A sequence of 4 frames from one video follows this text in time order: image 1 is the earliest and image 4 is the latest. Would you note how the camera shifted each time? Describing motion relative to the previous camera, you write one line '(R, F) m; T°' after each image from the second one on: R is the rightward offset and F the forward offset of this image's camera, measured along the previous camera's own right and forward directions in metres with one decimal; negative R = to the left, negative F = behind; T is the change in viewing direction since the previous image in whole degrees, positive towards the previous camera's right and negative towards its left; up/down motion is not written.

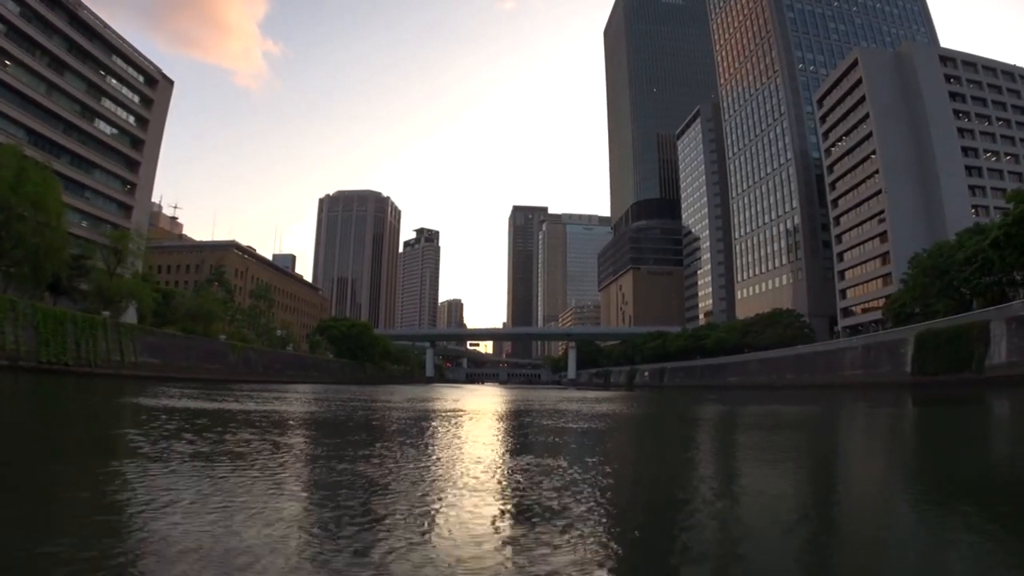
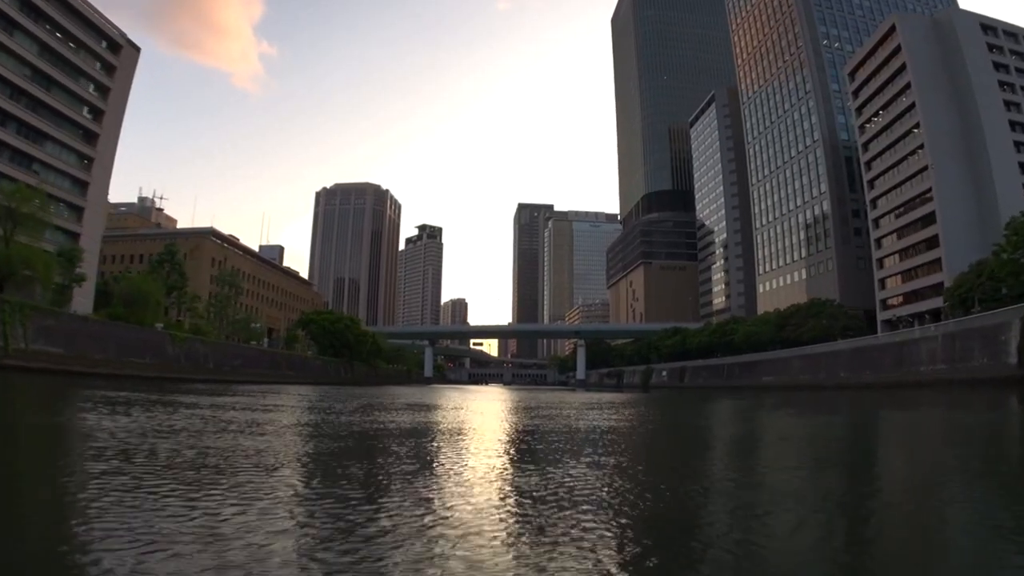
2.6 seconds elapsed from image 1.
(+0.2, +9.6) m; 0°
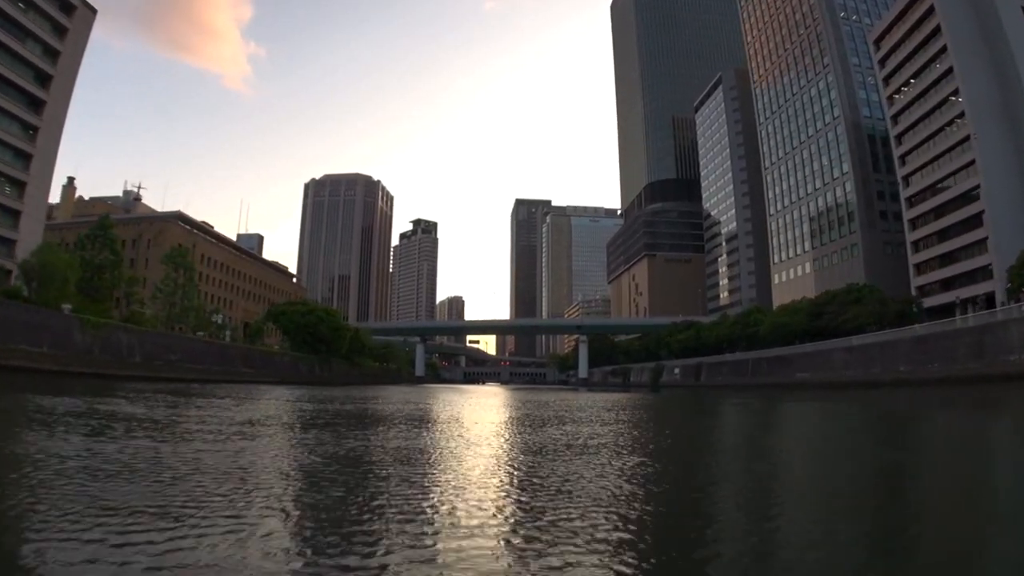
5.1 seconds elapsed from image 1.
(+0.1, +9.0) m; 0°
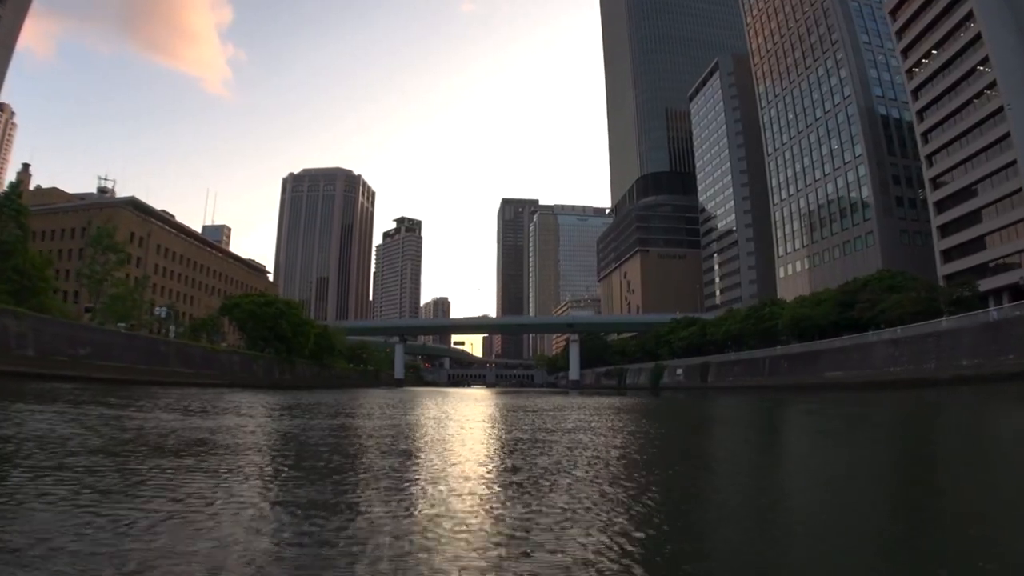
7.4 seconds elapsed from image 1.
(-0.2, +8.1) m; +1°
